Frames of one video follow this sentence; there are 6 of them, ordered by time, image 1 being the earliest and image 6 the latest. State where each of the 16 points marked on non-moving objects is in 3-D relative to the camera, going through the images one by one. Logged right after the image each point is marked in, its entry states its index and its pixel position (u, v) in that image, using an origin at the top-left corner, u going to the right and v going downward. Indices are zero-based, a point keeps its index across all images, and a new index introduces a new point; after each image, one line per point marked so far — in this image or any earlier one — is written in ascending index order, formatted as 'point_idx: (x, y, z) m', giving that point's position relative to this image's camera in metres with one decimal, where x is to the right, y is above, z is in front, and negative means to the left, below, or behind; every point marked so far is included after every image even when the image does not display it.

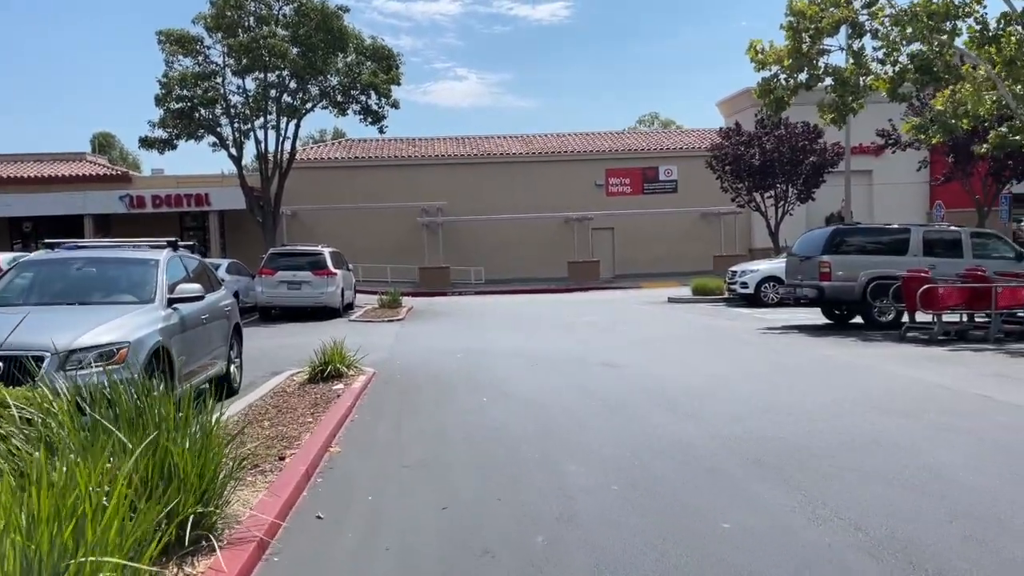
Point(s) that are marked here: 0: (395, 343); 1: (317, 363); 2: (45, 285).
0: (-2.4, -1.1, +16.6) m
1: (-2.8, -1.1, +12.0) m
2: (-5.1, 0.0, +9.1) m
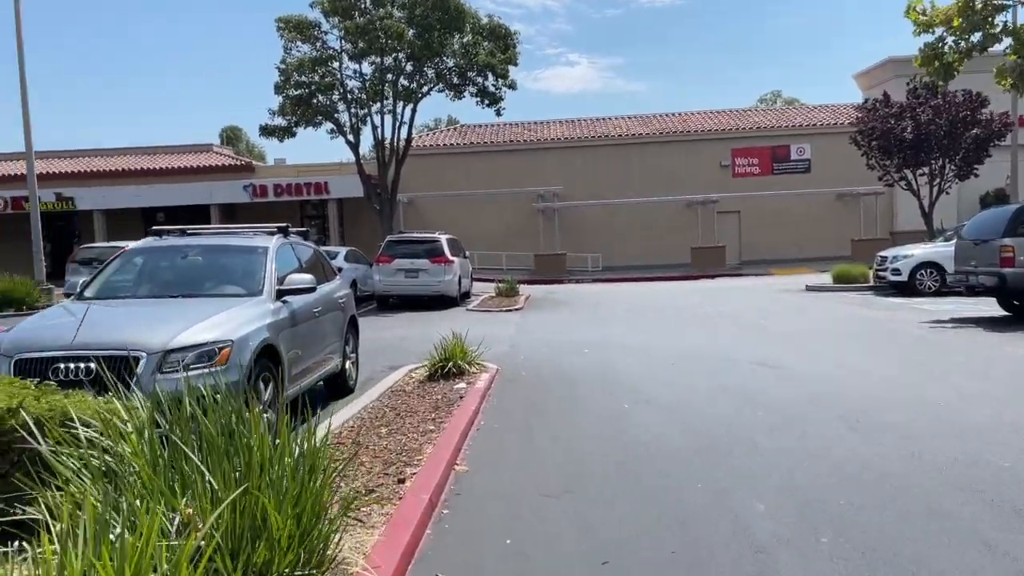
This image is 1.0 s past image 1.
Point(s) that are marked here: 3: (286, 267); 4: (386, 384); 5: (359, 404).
0: (+0.1, -0.9, +15.5) m
1: (-1.0, -0.9, +11.0) m
2: (-3.7, +0.1, +8.4) m
3: (-2.4, +0.2, +8.9) m
4: (-1.6, -1.3, +10.8) m
5: (-1.7, -1.3, +9.4) m
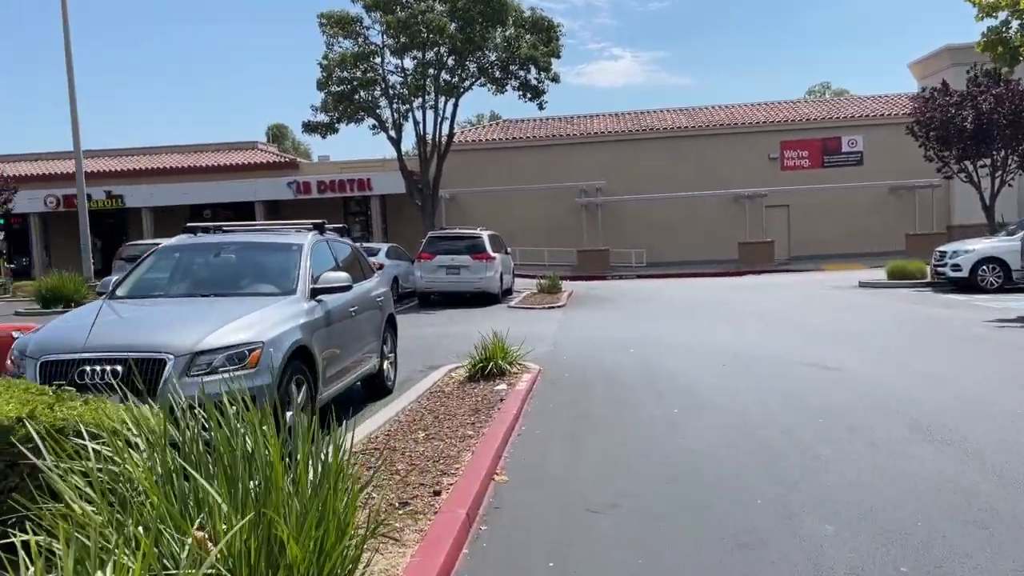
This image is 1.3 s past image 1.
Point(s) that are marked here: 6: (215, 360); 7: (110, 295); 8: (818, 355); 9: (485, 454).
0: (+0.8, -0.8, +15.1) m
1: (-0.5, -0.9, +10.7) m
2: (-3.3, +0.1, +8.2) m
3: (-2.0, +0.2, +8.7) m
4: (-1.1, -1.2, +10.5) m
5: (-1.3, -1.3, +9.1) m
6: (-2.2, -0.5, +6.2) m
7: (-3.9, -0.1, +8.0) m
8: (+4.6, -1.0, +12.3) m
9: (-0.2, -1.3, +6.7) m
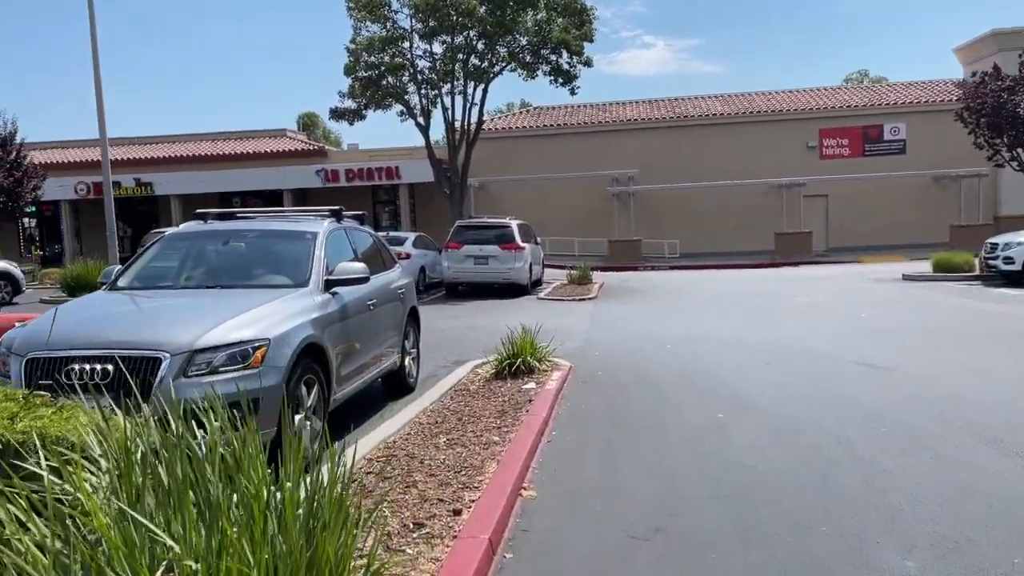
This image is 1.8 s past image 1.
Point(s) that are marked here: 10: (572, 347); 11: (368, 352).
0: (+1.4, -0.7, +14.5) m
1: (-0.1, -0.8, +10.0) m
2: (-3.0, +0.2, +7.7) m
3: (-1.7, +0.3, +8.1) m
4: (-0.8, -1.1, +9.9) m
5: (-1.0, -1.2, +8.6) m
6: (-2.0, -0.5, +5.6) m
7: (-3.6, 0.0, +7.5) m
8: (+5.0, -0.9, +11.5) m
9: (0.0, -1.3, +6.1) m
10: (+0.9, -0.9, +12.2) m
11: (-1.4, -0.6, +8.1) m
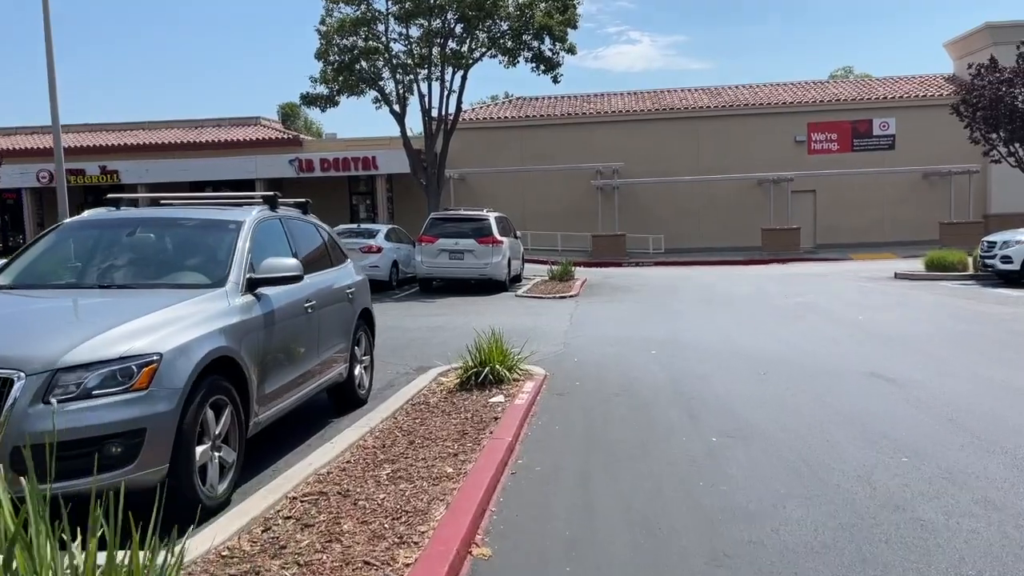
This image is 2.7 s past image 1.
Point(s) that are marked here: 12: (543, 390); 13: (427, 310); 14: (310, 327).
0: (+0.9, -0.7, +13.4) m
1: (-0.5, -0.8, +8.9) m
2: (-3.3, +0.2, +6.5) m
3: (-2.0, +0.3, +6.9) m
4: (-1.1, -1.1, +8.8) m
5: (-1.3, -1.2, +7.4) m
6: (-2.3, -0.5, +4.4) m
7: (-3.9, 0.0, +6.3) m
8: (+4.6, -0.9, +10.5) m
9: (-0.3, -1.3, +5.0) m
10: (+0.5, -0.9, +11.1) m
11: (-1.7, -0.6, +6.9) m
12: (+0.3, -1.1, +9.0) m
13: (-1.8, -0.4, +17.4) m
14: (-1.7, -0.3, +7.0) m
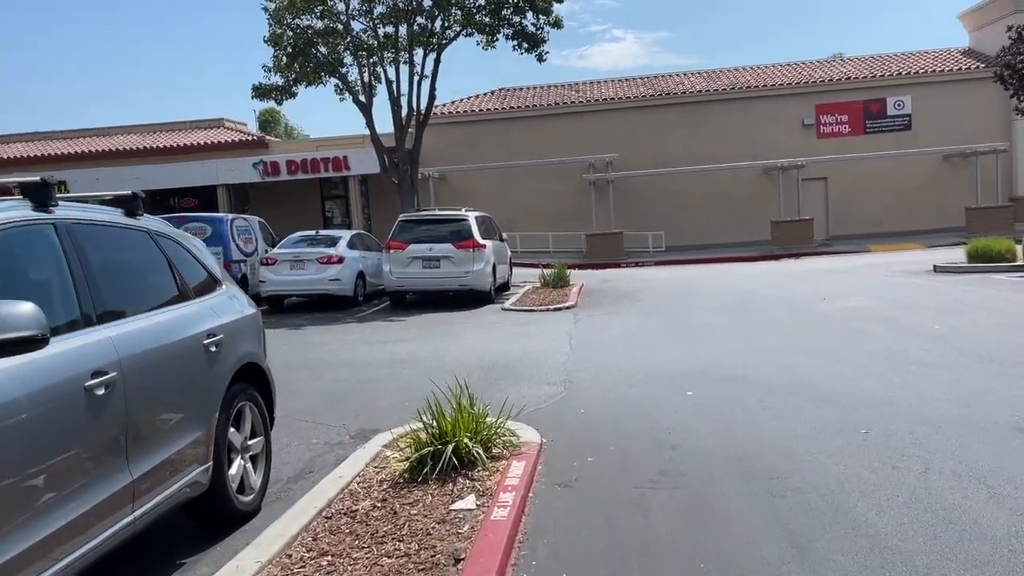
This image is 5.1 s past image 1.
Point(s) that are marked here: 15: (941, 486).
0: (+0.7, -0.9, +10.2) m
1: (-0.6, -1.0, +5.8) m
2: (-3.5, -0.1, +3.3) m
3: (-2.2, 0.0, +3.8) m
4: (-1.3, -1.4, +5.6) m
5: (-1.4, -1.5, +4.3) m
6: (-2.4, -0.8, +1.3) m
7: (-4.1, -0.3, +3.1) m
8: (+4.4, -1.0, +7.4) m
9: (-0.4, -1.5, +1.8) m
10: (+0.3, -1.1, +8.0) m
11: (-1.9, -0.9, +3.8) m
12: (+0.2, -1.3, +5.8) m
13: (-2.0, -0.7, +14.2) m
14: (-1.9, -0.6, +3.8) m
15: (+2.6, -1.2, +5.1) m
